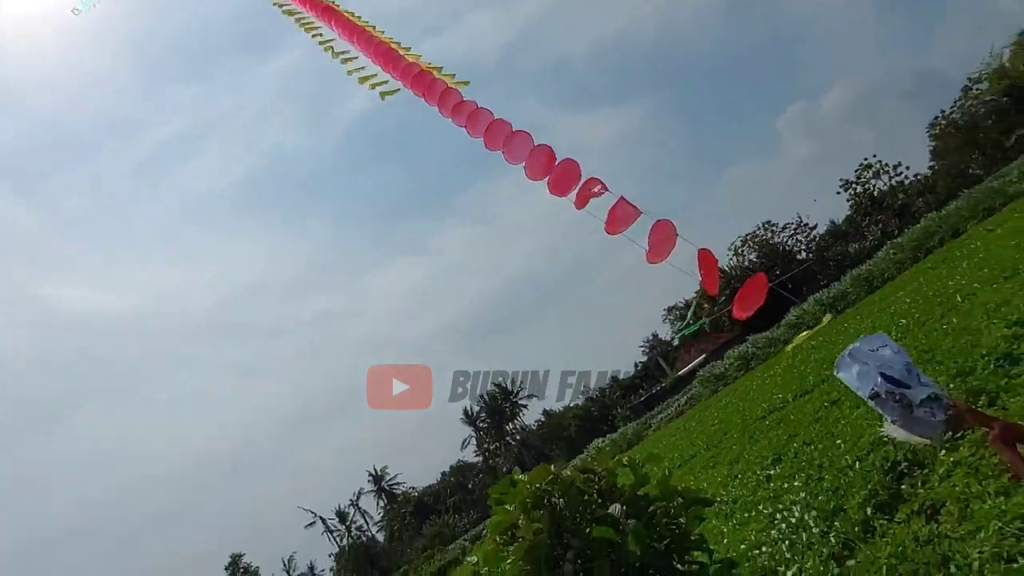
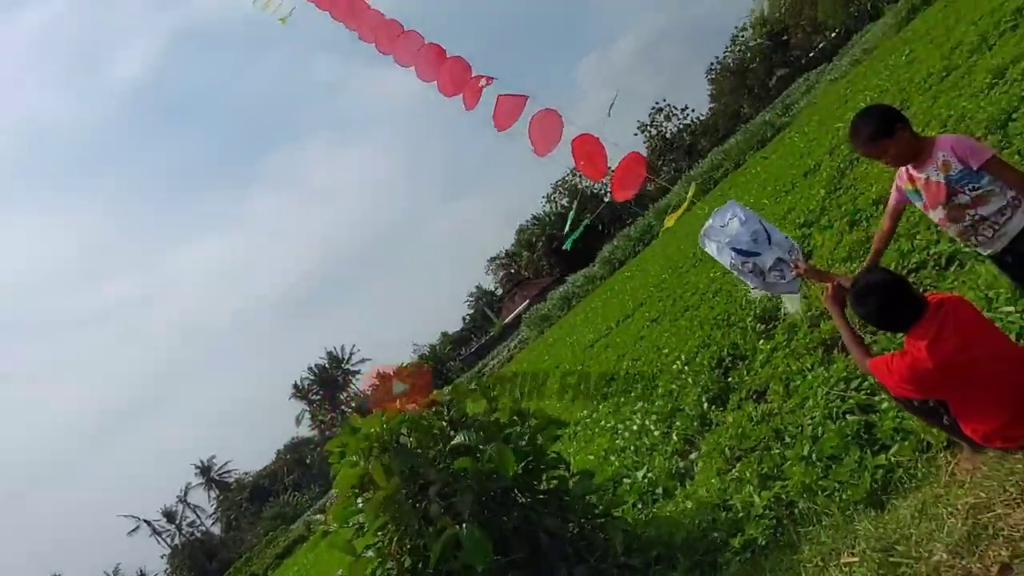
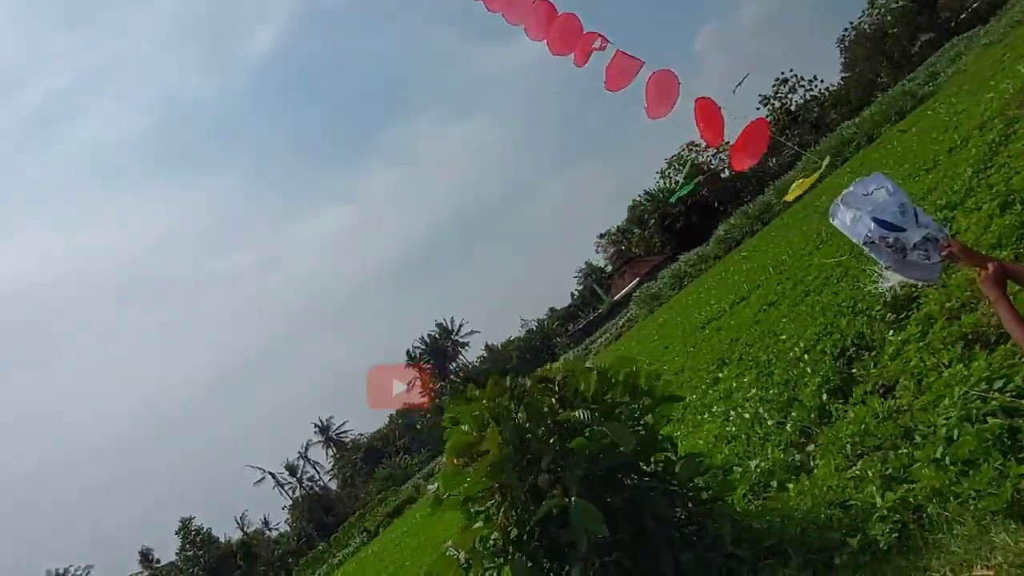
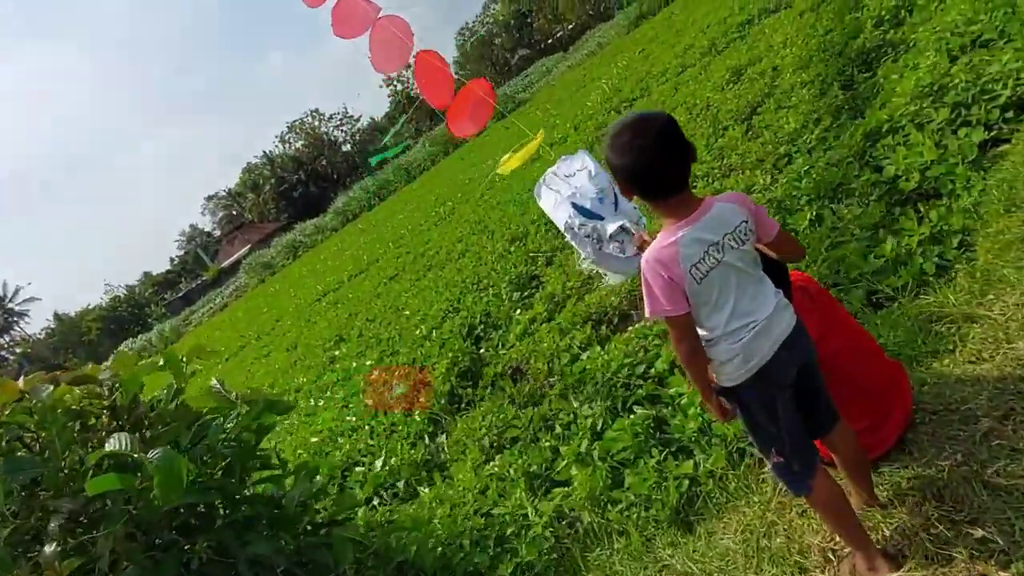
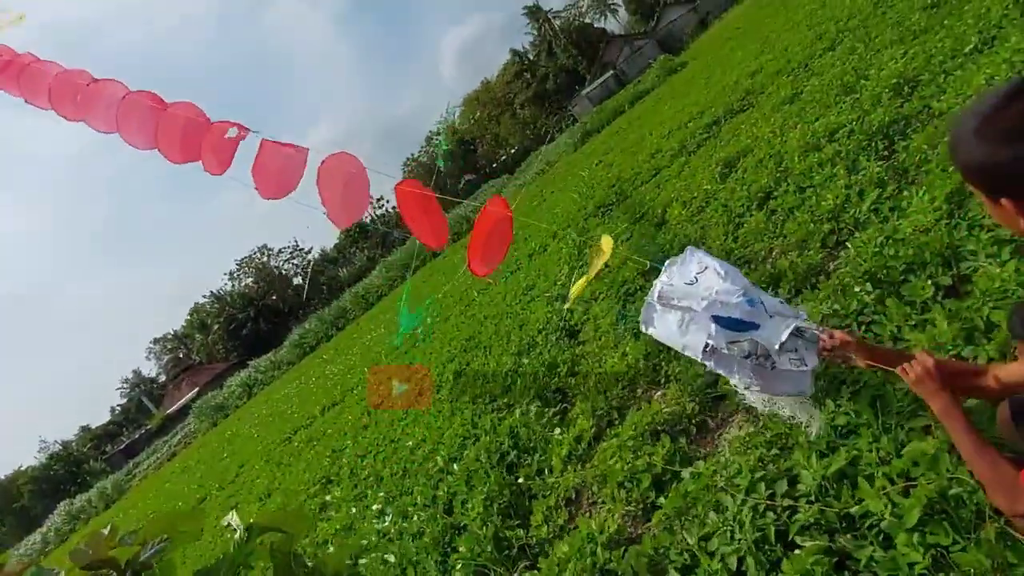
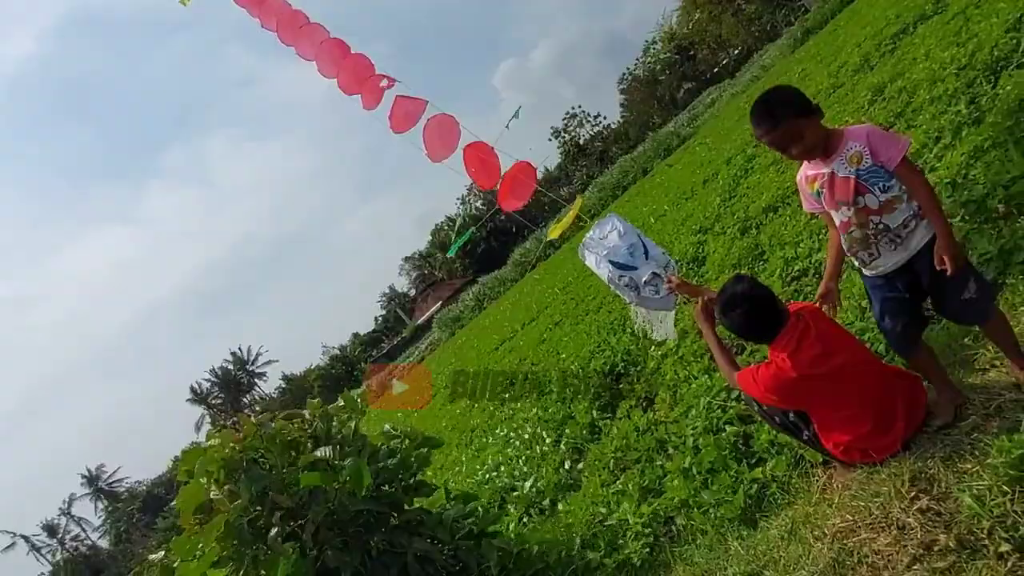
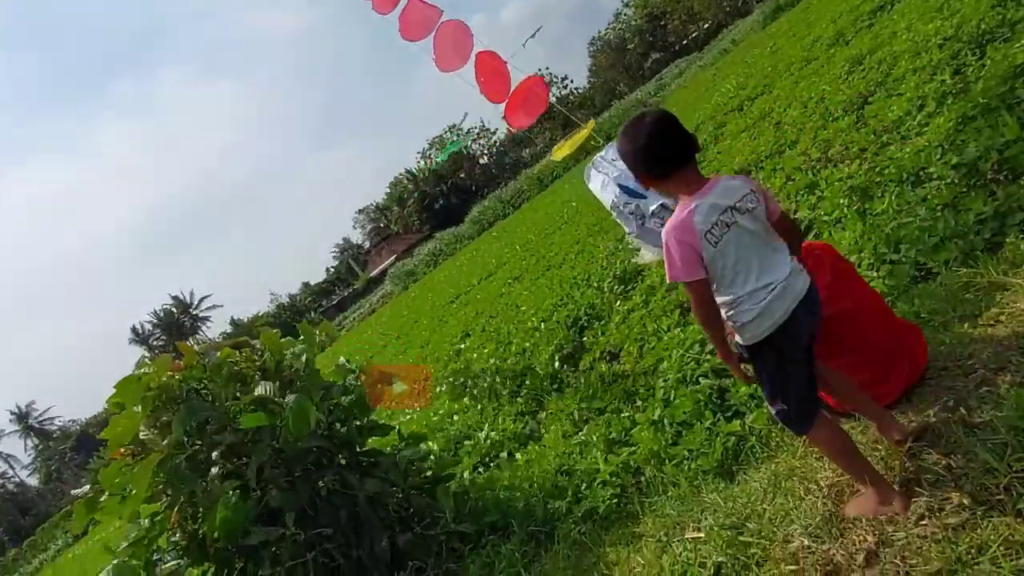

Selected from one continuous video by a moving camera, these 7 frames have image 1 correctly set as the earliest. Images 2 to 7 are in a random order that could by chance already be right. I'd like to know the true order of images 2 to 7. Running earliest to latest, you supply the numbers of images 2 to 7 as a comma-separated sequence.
3, 2, 6, 7, 4, 5
